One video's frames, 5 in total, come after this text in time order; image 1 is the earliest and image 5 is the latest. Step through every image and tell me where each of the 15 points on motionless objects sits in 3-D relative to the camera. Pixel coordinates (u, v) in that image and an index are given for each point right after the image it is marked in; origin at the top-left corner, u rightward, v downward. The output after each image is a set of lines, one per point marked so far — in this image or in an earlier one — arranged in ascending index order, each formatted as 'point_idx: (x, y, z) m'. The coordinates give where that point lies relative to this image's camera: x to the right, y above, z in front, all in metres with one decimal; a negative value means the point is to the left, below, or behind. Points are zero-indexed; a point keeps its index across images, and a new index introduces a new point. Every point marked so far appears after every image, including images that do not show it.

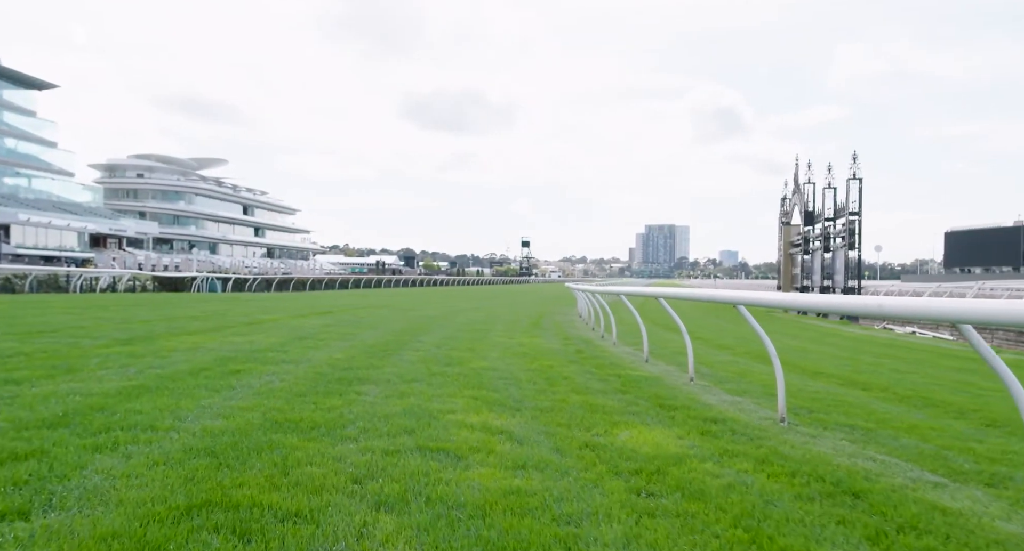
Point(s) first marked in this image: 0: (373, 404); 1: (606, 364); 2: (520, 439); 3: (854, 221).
0: (-0.8, -0.8, +3.7) m
1: (+1.0, -0.9, +6.3) m
2: (0.0, -0.8, +3.1) m
3: (+10.4, +1.7, +18.3) m
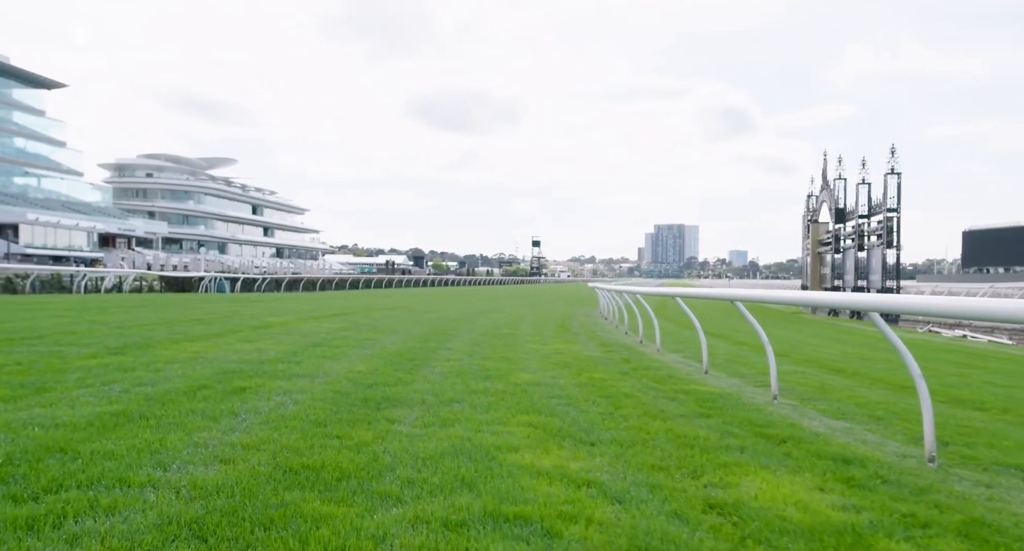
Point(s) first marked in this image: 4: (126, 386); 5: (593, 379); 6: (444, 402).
0: (-0.5, -0.8, +2.9) m
1: (+1.4, -0.9, +5.5) m
2: (+0.4, -0.8, +2.3) m
3: (+10.9, +1.7, +17.4) m
4: (-2.4, -0.7, +3.7) m
5: (+0.7, -0.9, +5.2) m
6: (-0.4, -0.8, +3.8) m
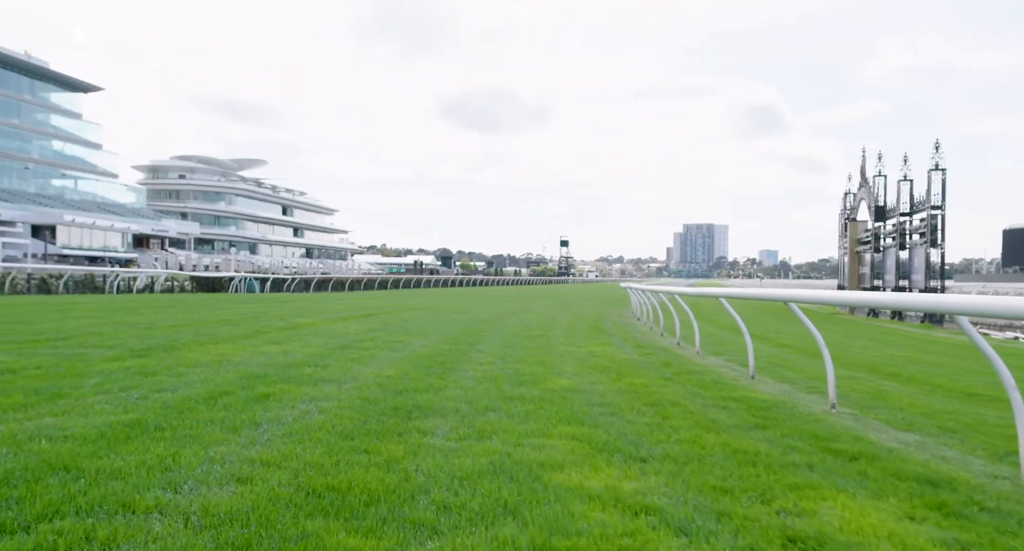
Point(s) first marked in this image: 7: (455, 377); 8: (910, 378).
0: (-0.3, -0.8, +2.6) m
1: (+1.7, -0.9, +5.1) m
2: (+0.6, -0.8, +2.0) m
3: (+11.7, +1.7, +16.6) m
4: (-2.1, -0.7, +3.5) m
5: (+1.0, -0.9, +4.9) m
6: (-0.2, -0.8, +3.5) m
7: (-0.5, -0.8, +4.8) m
8: (+4.1, -1.1, +6.2) m
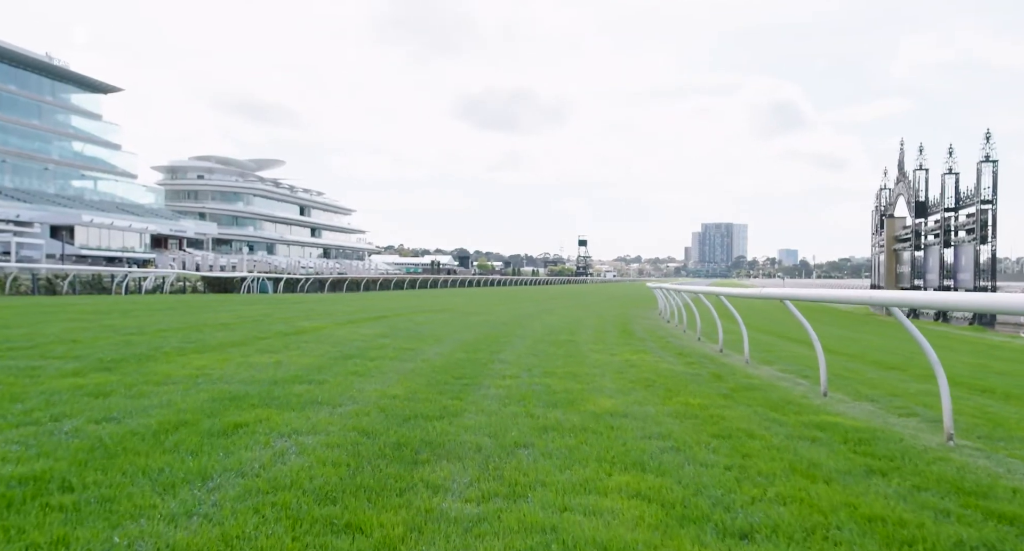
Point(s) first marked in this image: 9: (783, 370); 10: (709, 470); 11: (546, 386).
0: (-0.1, -0.8, +1.8) m
1: (+1.9, -0.9, +4.3) m
2: (+0.7, -0.8, +1.2) m
3: (+12.2, +1.7, +15.5) m
4: (-2.0, -0.7, +2.7) m
5: (+1.2, -0.9, +4.0) m
6: (0.0, -0.8, +2.7) m
7: (-0.3, -0.8, +4.0) m
8: (+4.3, -1.0, +5.3) m
9: (+2.8, -1.0, +6.3) m
10: (+0.8, -0.8, +2.6) m
11: (+0.2, -0.8, +4.6) m
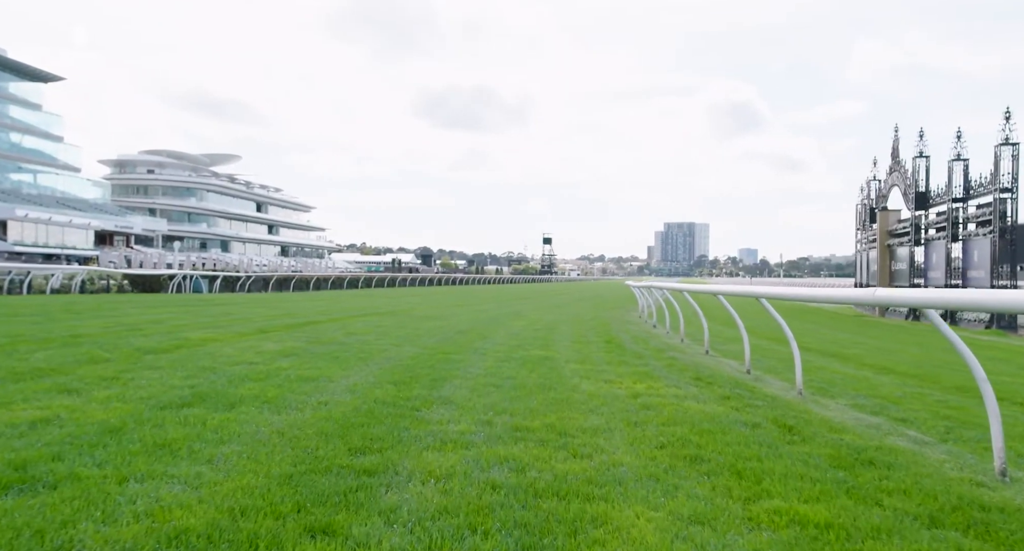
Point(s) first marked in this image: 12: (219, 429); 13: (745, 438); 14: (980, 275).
0: (-0.2, -0.7, -0.3) m
1: (+1.7, -0.9, +2.3) m
2: (+0.7, -0.8, -0.9) m
3: (+11.4, +1.8, +14.0) m
4: (-2.1, -0.6, +0.5) m
5: (+1.0, -0.8, +2.0) m
6: (-0.2, -0.7, +0.6) m
7: (-0.5, -0.8, +1.8) m
8: (+4.1, -1.0, +3.4) m
9: (+2.5, -0.9, +4.3) m
10: (+0.7, -0.8, +0.5) m
11: (0.0, -0.8, +2.4) m
12: (-1.4, -0.7, +2.9) m
13: (+1.2, -0.9, +3.2) m
14: (+11.0, 0.0, +14.3) m
